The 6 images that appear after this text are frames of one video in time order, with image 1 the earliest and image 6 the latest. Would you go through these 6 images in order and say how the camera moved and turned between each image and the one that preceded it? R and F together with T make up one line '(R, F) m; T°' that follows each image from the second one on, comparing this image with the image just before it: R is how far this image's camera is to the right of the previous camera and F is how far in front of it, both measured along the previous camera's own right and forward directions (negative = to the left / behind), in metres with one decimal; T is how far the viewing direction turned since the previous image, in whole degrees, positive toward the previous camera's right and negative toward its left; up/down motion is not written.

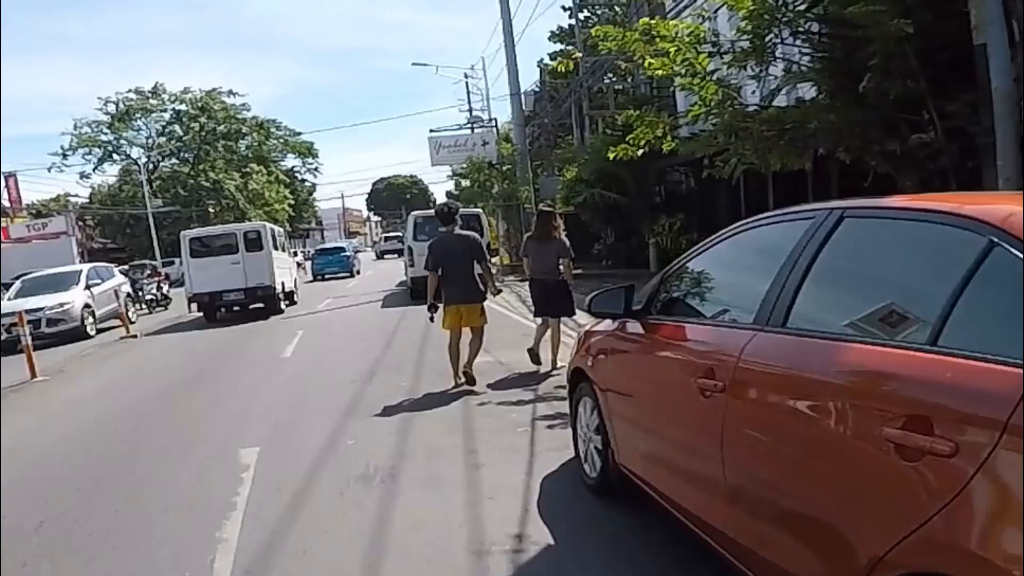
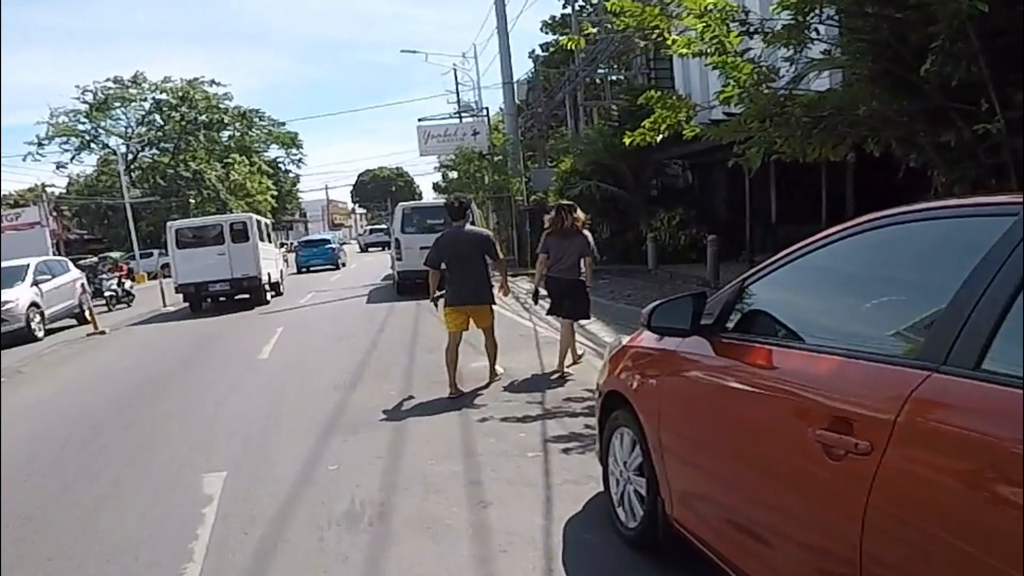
(-0.2, +0.9) m; +1°
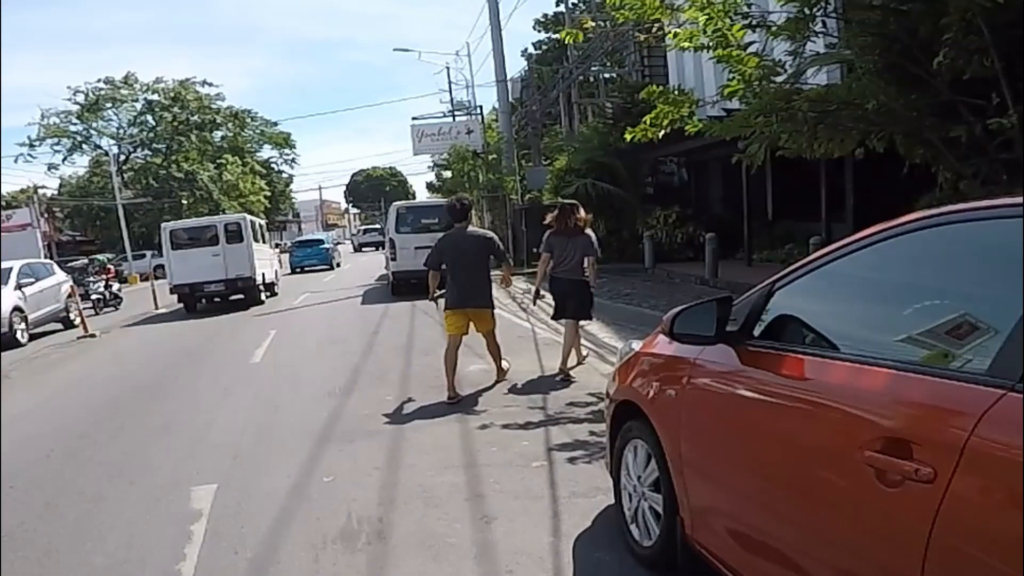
(0.0, +0.2) m; 0°
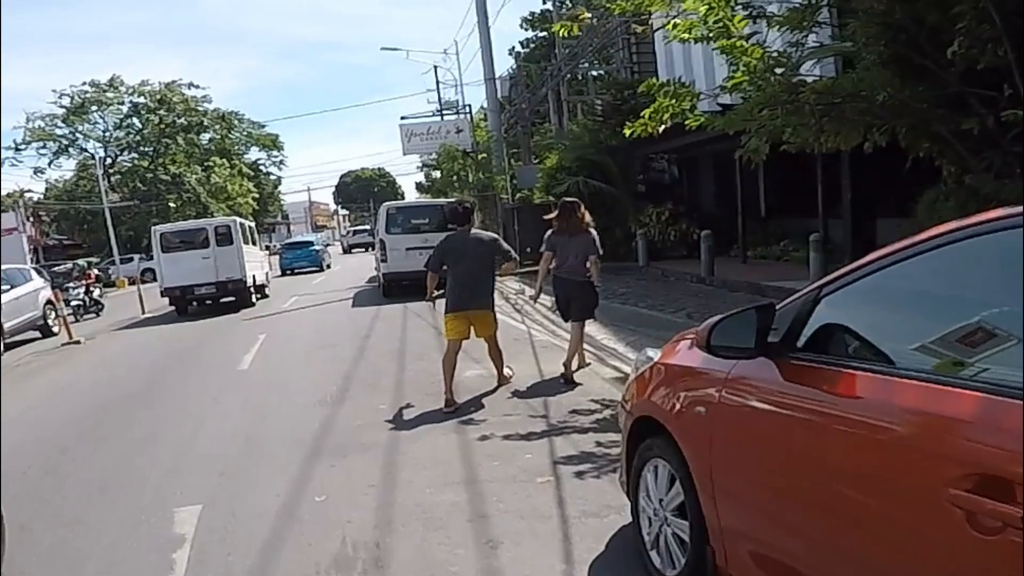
(-0.1, +0.3) m; +1°
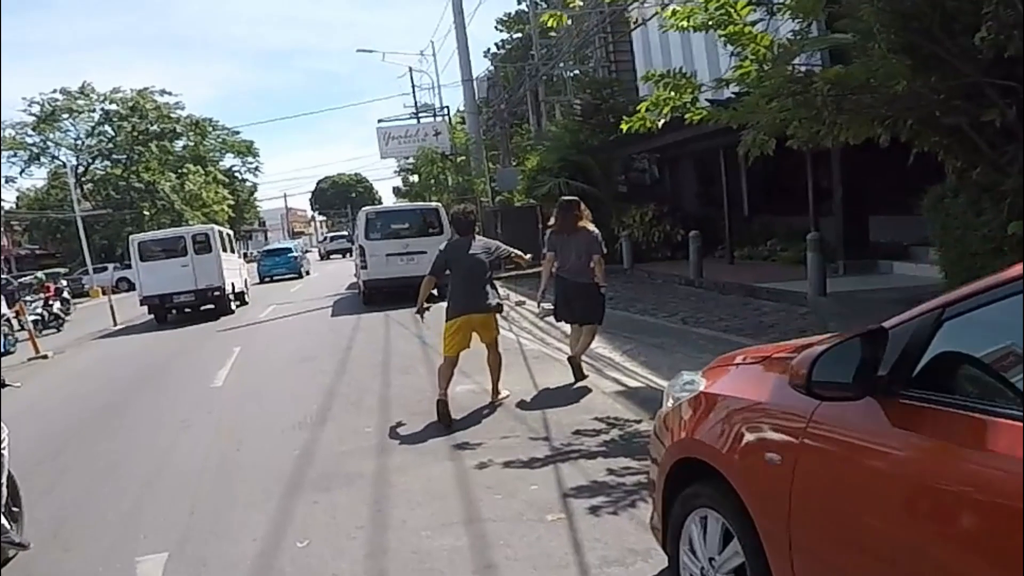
(-0.1, +0.5) m; +1°
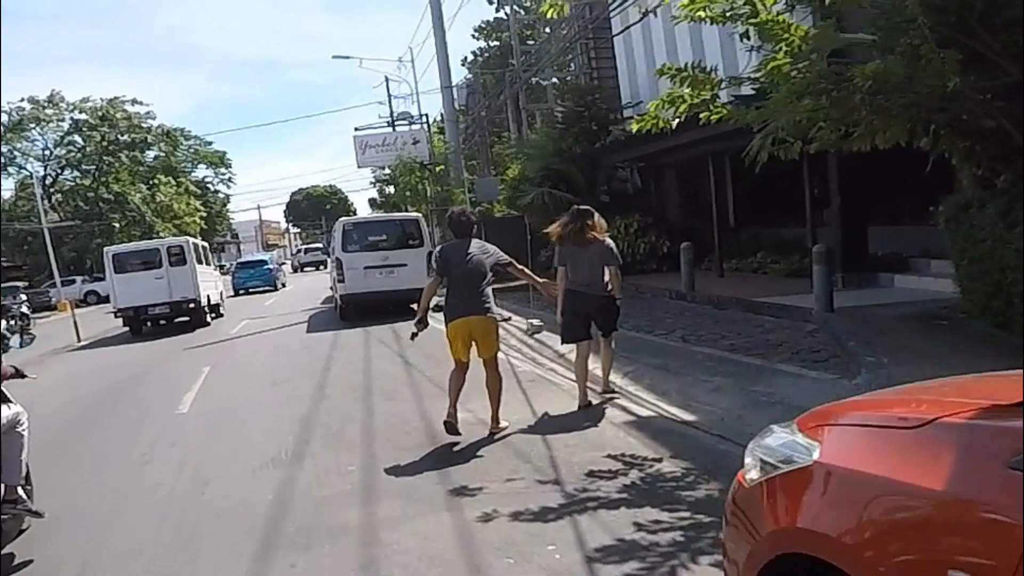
(-0.2, +0.7) m; +2°
